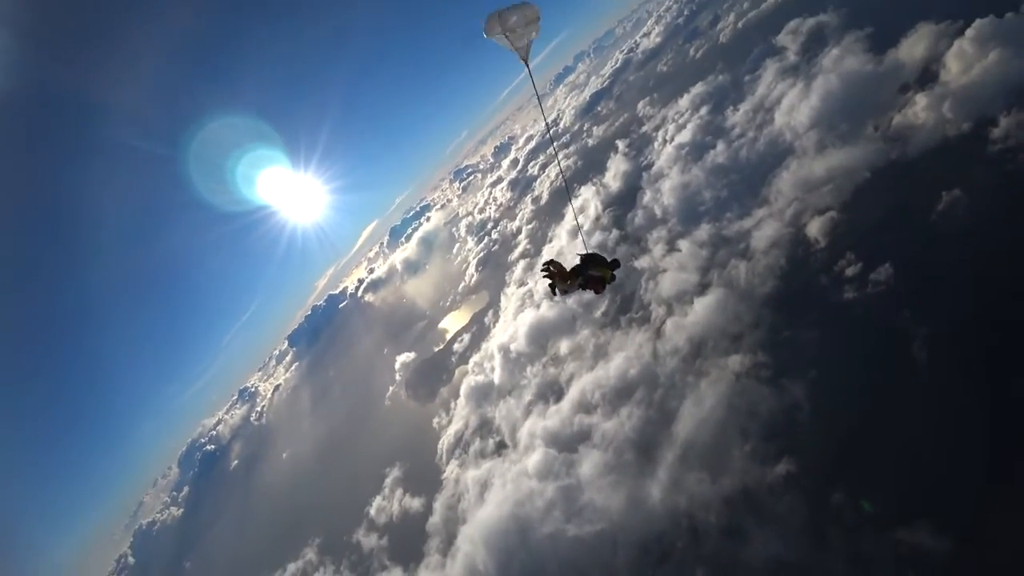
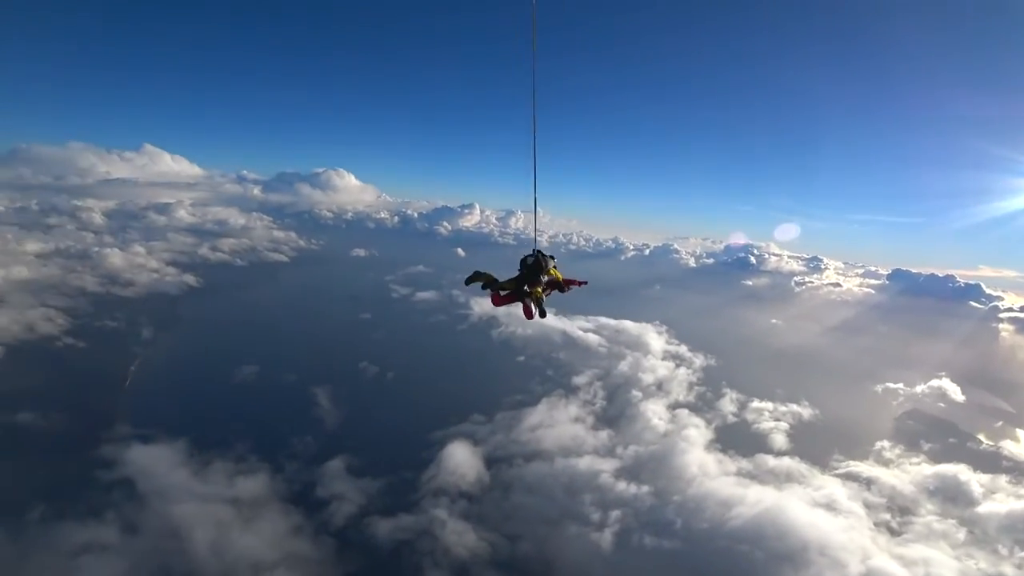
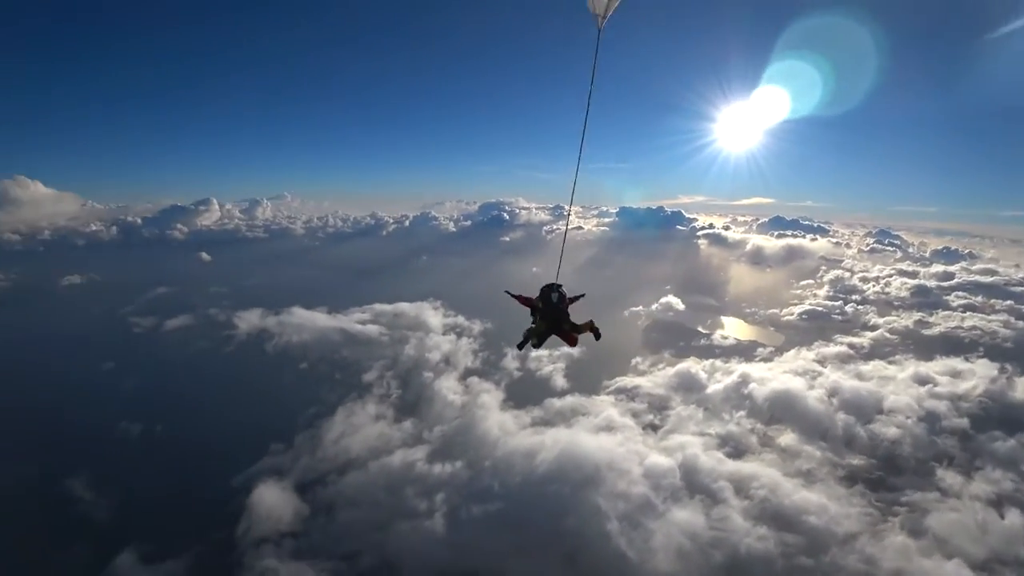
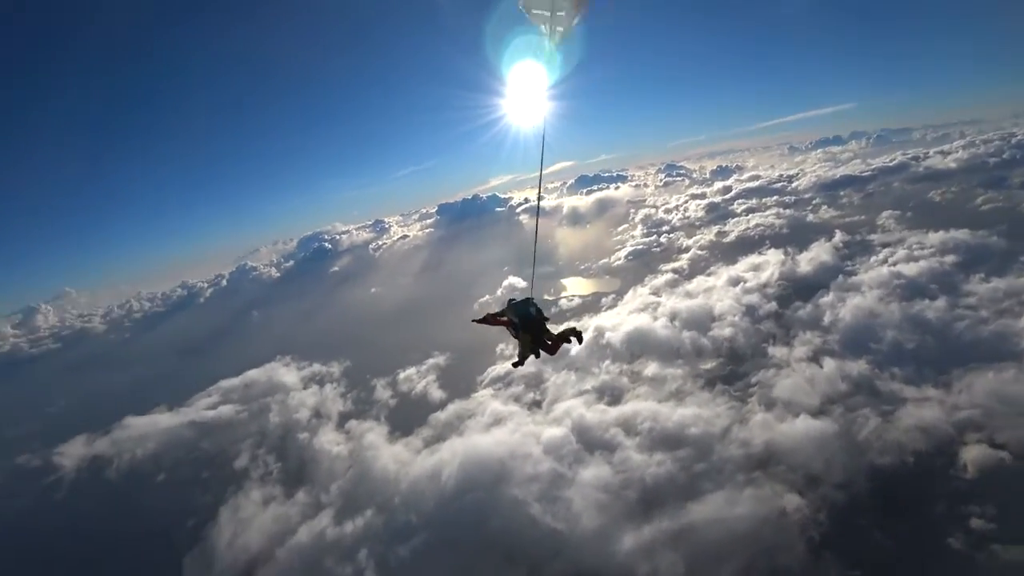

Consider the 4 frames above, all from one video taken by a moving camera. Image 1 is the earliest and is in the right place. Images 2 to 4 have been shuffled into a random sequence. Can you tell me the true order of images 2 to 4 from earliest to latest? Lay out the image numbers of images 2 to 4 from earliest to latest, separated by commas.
4, 3, 2
